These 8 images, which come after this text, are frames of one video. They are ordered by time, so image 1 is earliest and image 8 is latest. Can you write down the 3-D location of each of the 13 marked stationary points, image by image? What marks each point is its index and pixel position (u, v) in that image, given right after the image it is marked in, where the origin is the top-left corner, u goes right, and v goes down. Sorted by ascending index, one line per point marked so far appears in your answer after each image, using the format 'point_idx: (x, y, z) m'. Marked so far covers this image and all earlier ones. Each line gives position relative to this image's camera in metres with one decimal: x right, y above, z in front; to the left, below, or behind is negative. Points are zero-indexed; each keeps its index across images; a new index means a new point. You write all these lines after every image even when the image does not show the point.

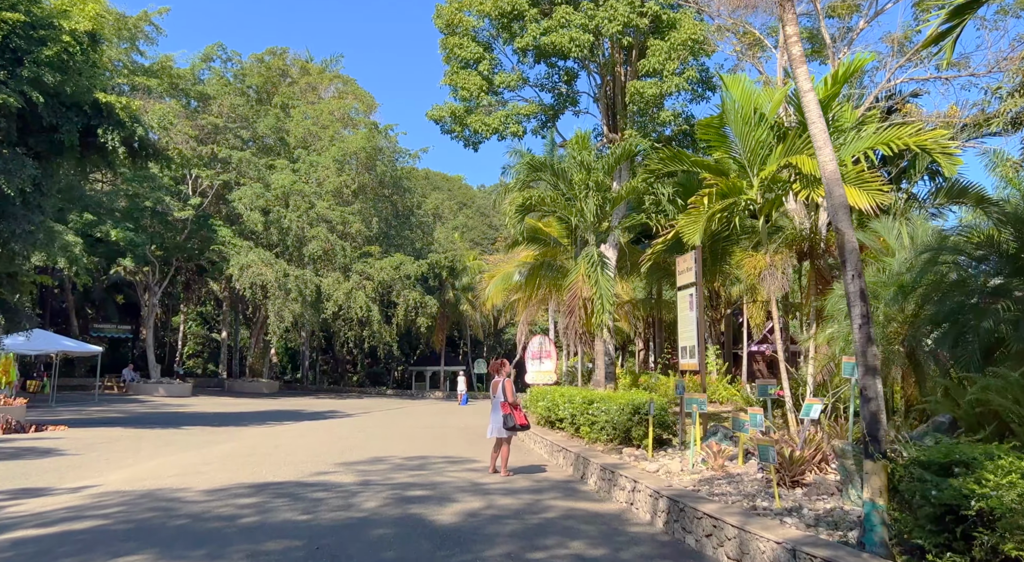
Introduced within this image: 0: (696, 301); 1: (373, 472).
0: (+2.8, -0.3, +11.5) m
1: (-2.1, -2.9, +11.6) m
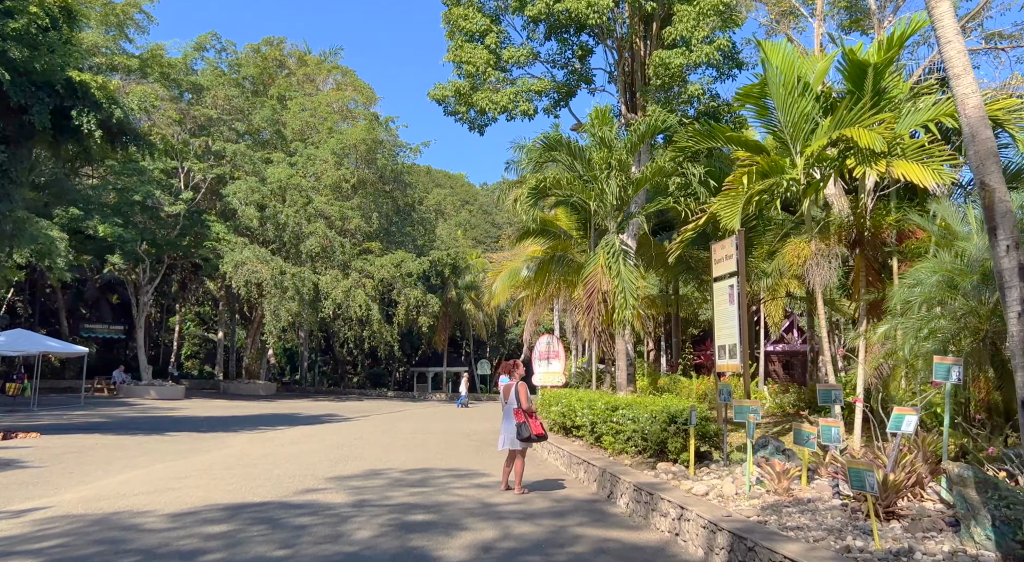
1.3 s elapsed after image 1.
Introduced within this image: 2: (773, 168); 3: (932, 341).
0: (+3.0, -0.2, +10.0) m
1: (-1.9, -2.8, +10.2) m
2: (+3.9, +1.7, +11.5) m
3: (+4.9, -0.7, +8.9) m
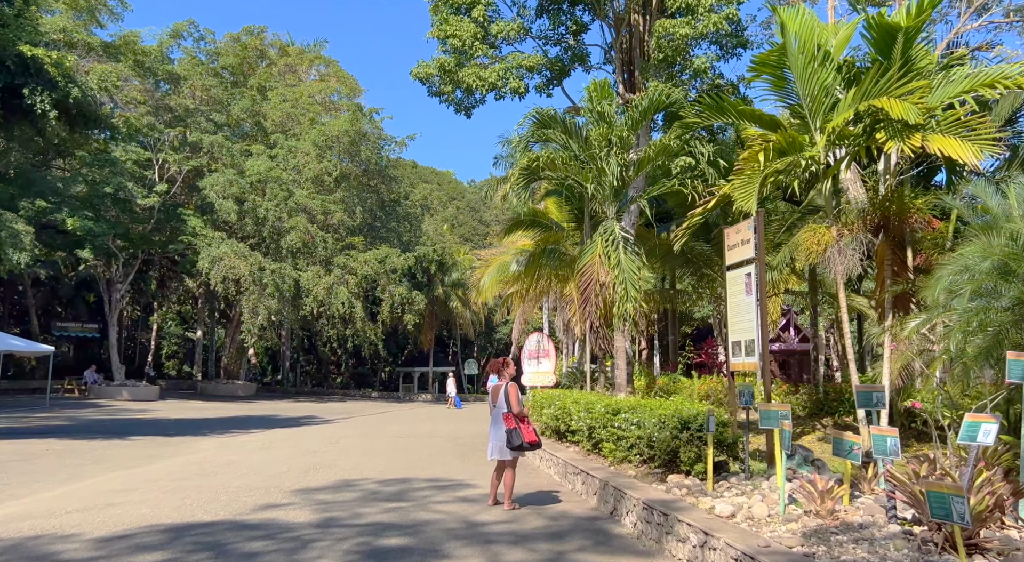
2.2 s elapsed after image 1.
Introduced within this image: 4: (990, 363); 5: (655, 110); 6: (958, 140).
0: (+2.9, 0.0, +8.9) m
1: (-2.0, -2.6, +8.9) m
2: (+3.8, +1.8, +10.4) m
3: (+4.8, -0.6, +7.8) m
4: (+5.0, -0.9, +8.1) m
5: (+2.3, +2.7, +12.0) m
6: (+5.4, +1.7, +9.3) m
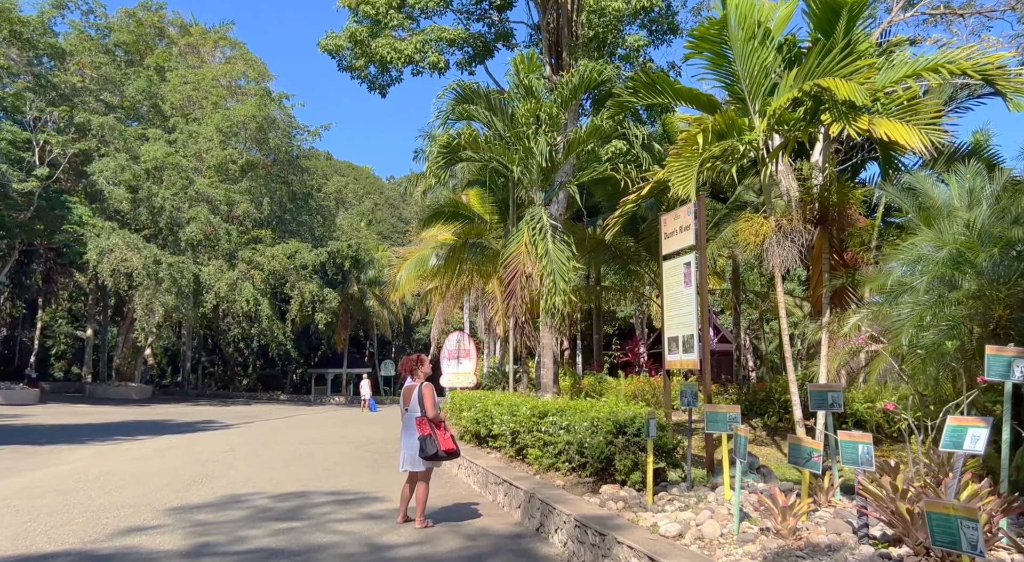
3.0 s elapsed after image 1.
0: (+2.0, +0.1, +8.1) m
1: (-2.9, -2.4, +7.6) m
2: (+2.8, +1.9, +9.7) m
3: (+4.0, -0.5, +7.2) m
4: (+4.2, -0.8, +7.5) m
5: (+1.1, +2.8, +11.2) m
6: (+4.5, +1.8, +8.7) m
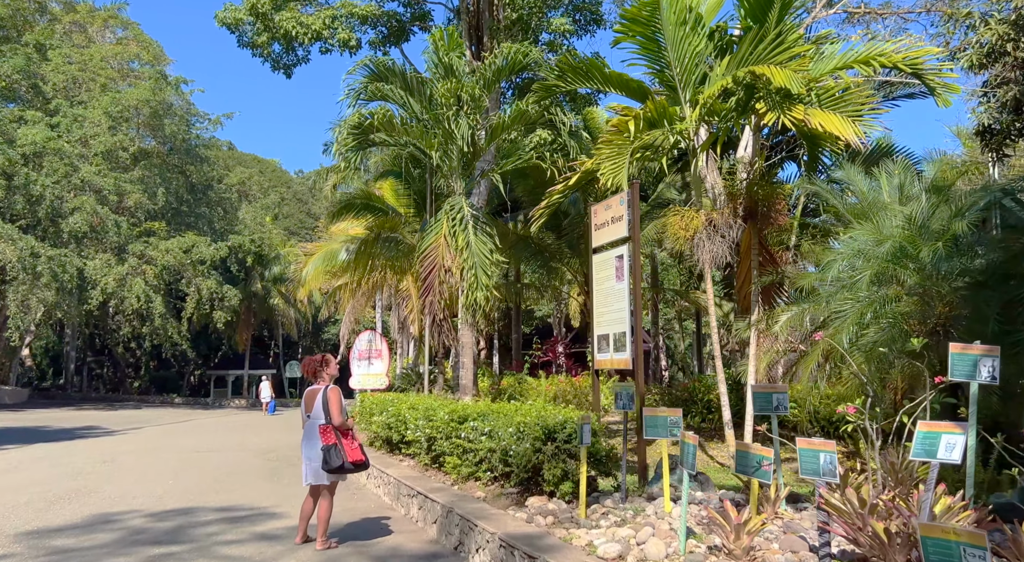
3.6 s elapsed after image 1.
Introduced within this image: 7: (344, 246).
0: (+1.2, +0.1, +7.5) m
1: (-3.7, -2.3, +6.5) m
2: (+1.8, +2.0, +9.2) m
3: (+3.3, -0.4, +6.9) m
4: (+3.5, -0.7, +7.2) m
5: (0.0, +2.9, +10.5) m
6: (+3.6, +1.8, +8.5) m
7: (-4.1, +0.9, +18.6) m
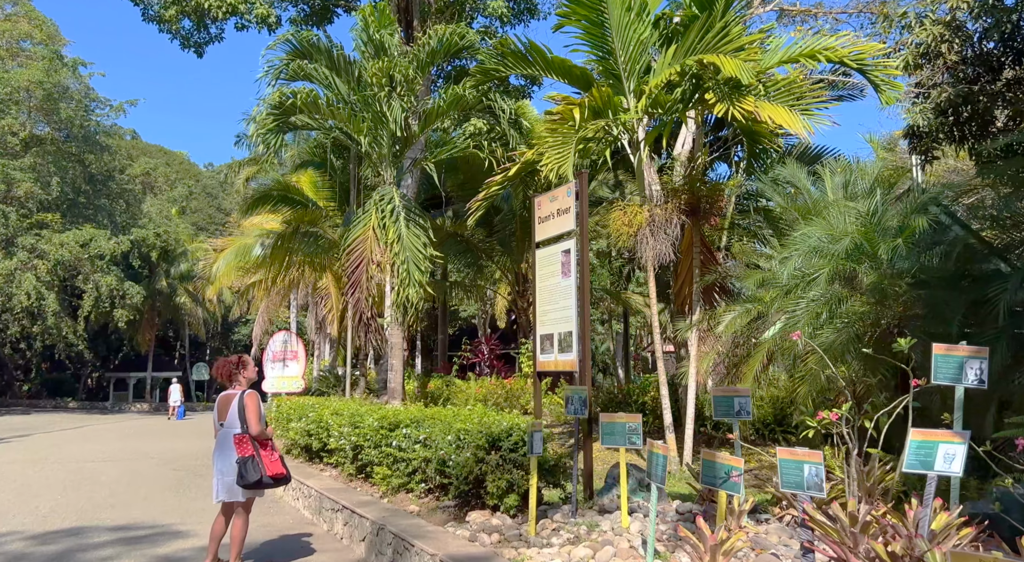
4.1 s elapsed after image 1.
0: (+0.6, +0.2, +7.1) m
1: (-4.1, -2.3, +5.5) m
2: (+1.1, +2.0, +8.8) m
3: (+2.8, -0.4, +6.7) m
4: (+2.9, -0.7, +7.0) m
5: (-0.9, +2.9, +9.9) m
6: (+3.0, +1.8, +8.3) m
7: (-5.8, +0.9, +17.5) m
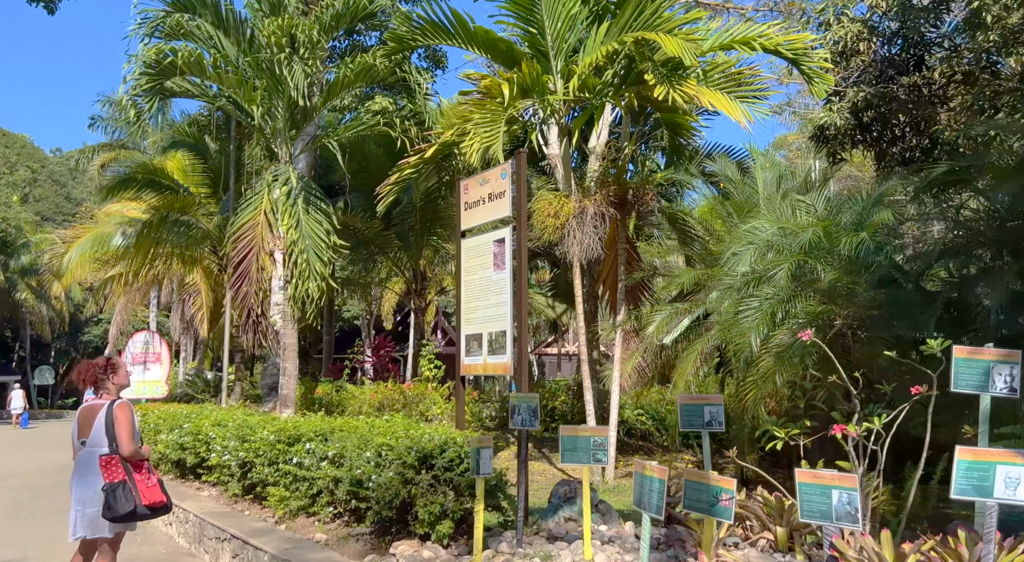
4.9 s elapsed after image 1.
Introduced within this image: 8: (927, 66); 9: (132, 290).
0: (+0.1, +0.2, +6.3) m
1: (-4.4, -2.1, +4.0) m
2: (+0.2, +2.1, +8.1) m
3: (+2.2, -0.4, +6.2) m
4: (+2.3, -0.7, +6.6) m
5: (-1.8, +3.0, +8.8) m
6: (+2.2, +1.9, +7.8) m
7: (-8.0, +1.1, +15.5) m
8: (+5.5, +2.9, +10.3) m
9: (-9.4, -0.2, +18.9) m
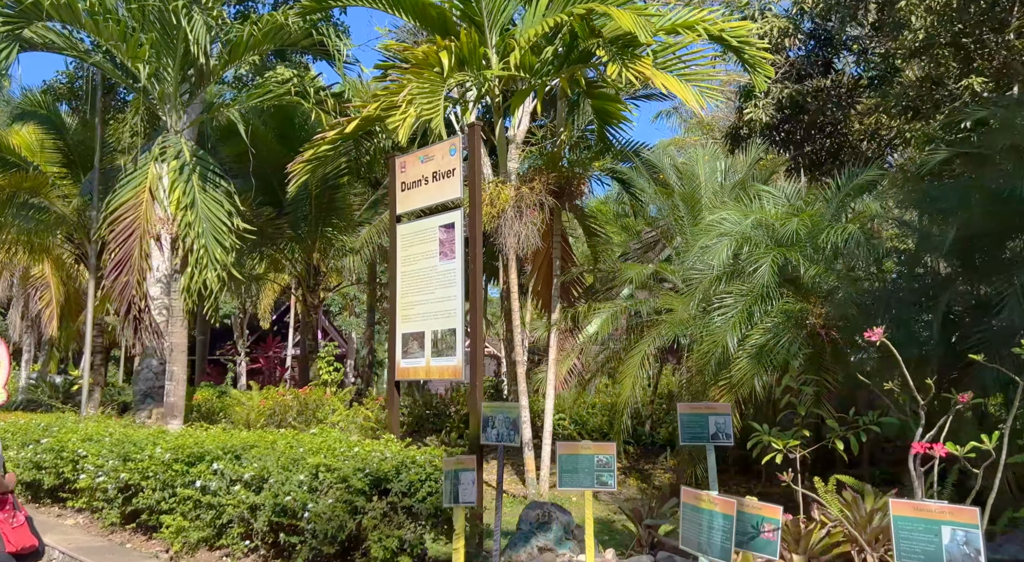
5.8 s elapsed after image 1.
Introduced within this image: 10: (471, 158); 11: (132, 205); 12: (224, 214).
0: (-0.3, +0.3, +5.5) m
1: (-4.3, -2.0, +2.5) m
2: (-0.4, +2.1, +7.3) m
3: (+1.9, -0.4, +5.8) m
4: (+1.9, -0.7, +6.1) m
5: (-2.5, +3.1, +7.7) m
6: (+1.6, +1.9, +7.4) m
7: (-9.7, +1.3, +13.3) m
8: (+4.5, +2.9, +10.3) m
9: (-11.7, 0.0, +16.4) m
10: (-0.3, +0.9, +5.5) m
11: (-3.5, +0.7, +7.0) m
12: (-2.8, +0.6, +7.4) m
